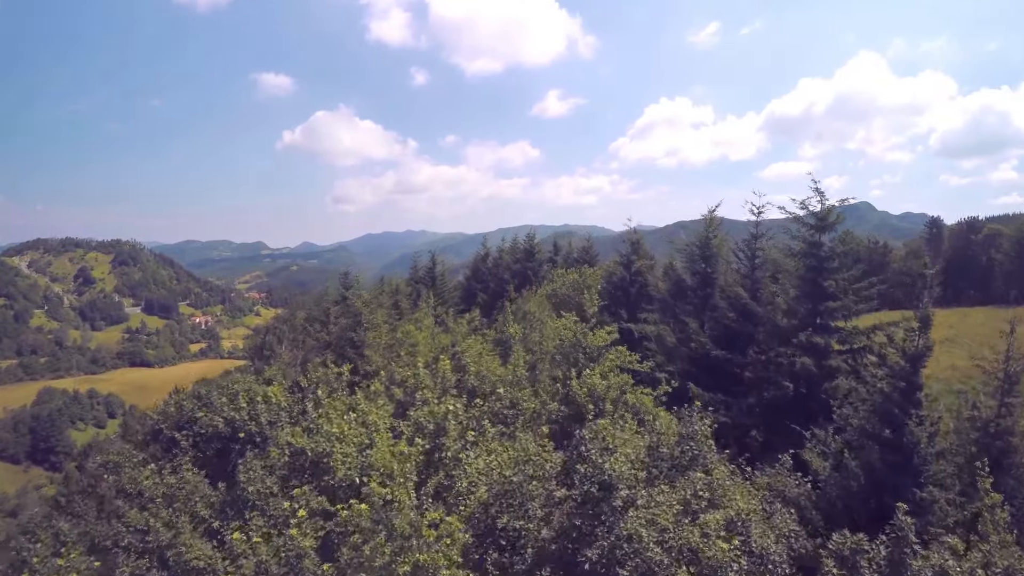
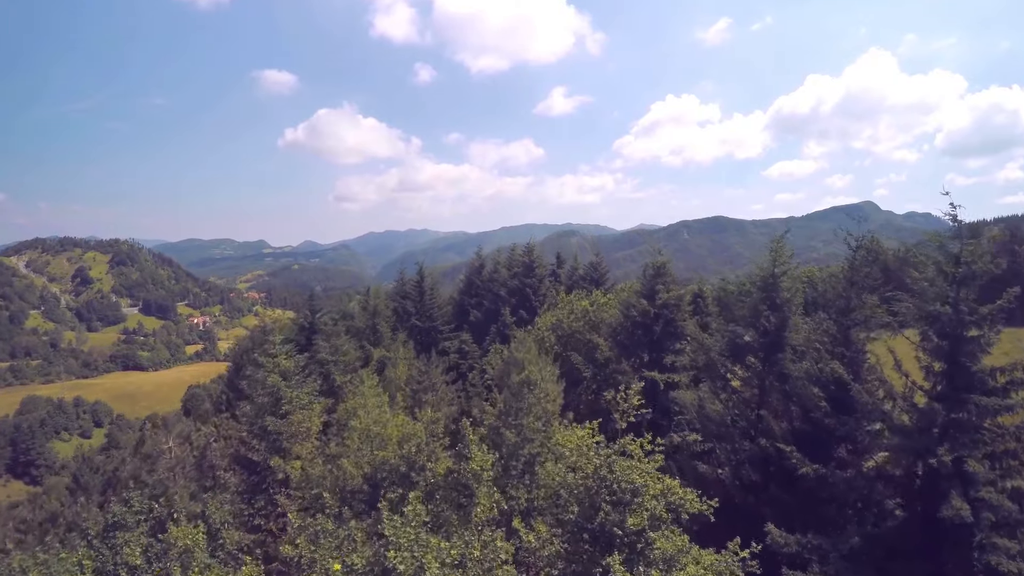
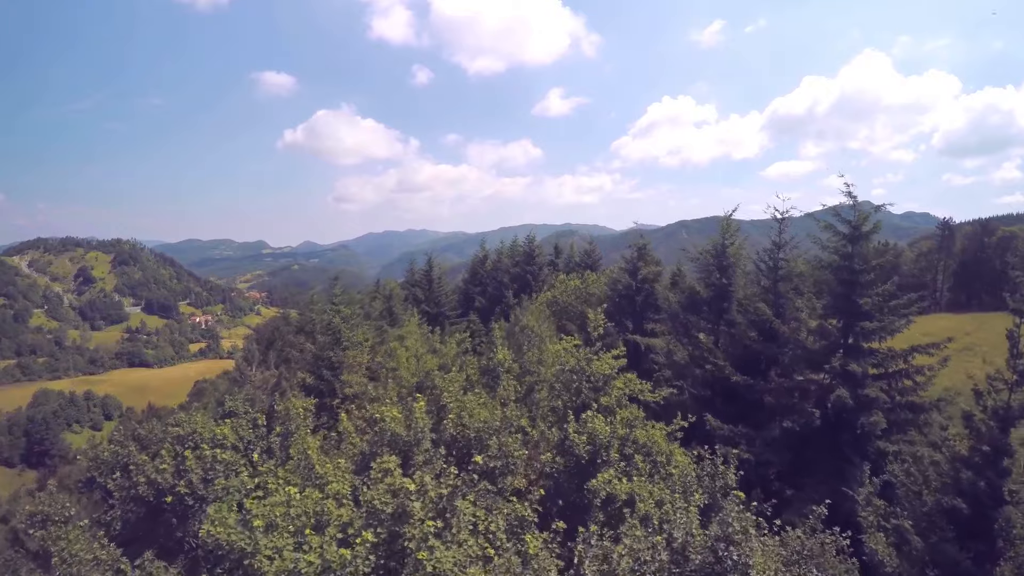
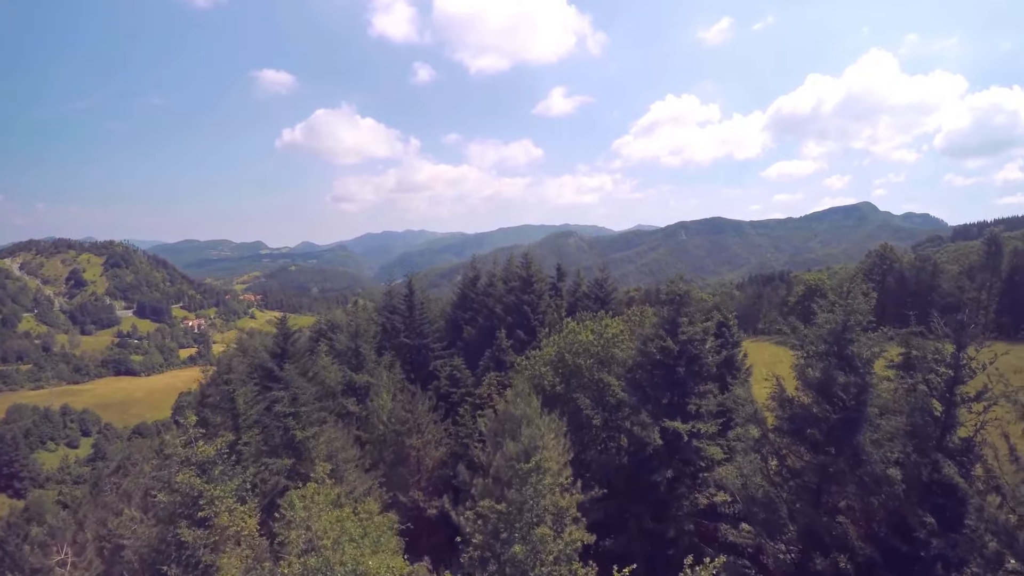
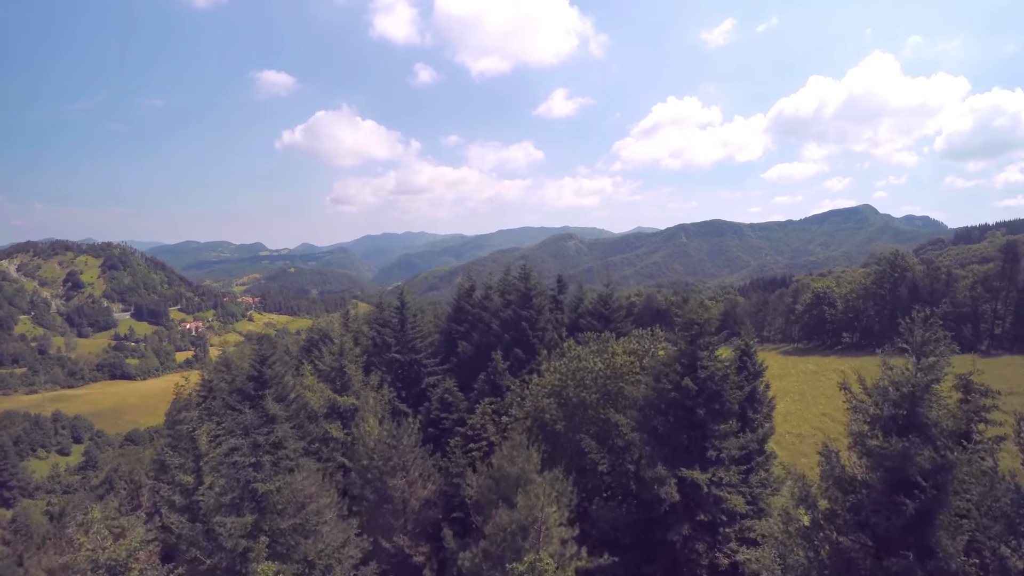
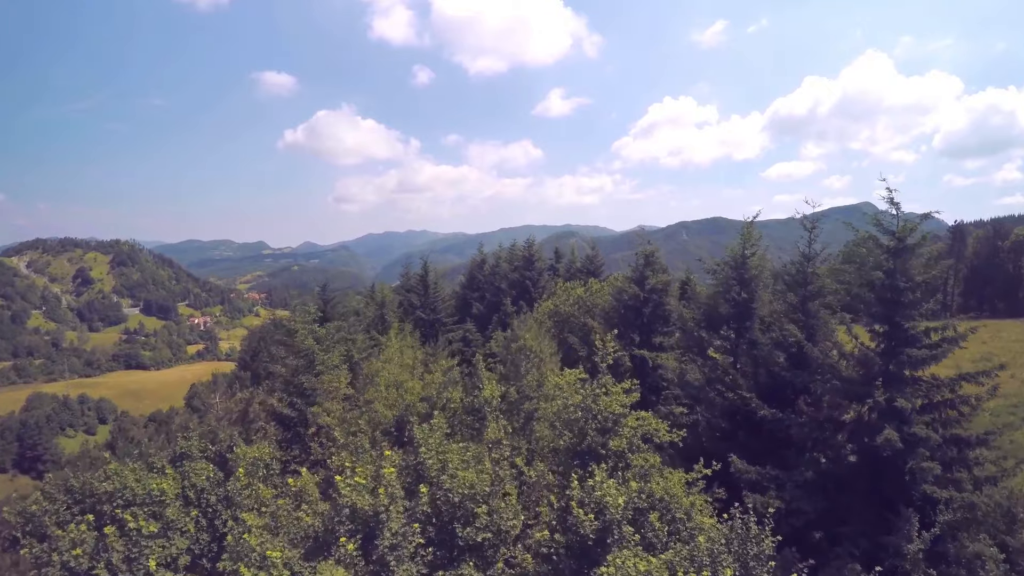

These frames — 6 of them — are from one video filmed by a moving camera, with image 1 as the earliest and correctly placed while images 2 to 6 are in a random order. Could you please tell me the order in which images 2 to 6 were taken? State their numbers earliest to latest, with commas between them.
3, 6, 2, 4, 5
